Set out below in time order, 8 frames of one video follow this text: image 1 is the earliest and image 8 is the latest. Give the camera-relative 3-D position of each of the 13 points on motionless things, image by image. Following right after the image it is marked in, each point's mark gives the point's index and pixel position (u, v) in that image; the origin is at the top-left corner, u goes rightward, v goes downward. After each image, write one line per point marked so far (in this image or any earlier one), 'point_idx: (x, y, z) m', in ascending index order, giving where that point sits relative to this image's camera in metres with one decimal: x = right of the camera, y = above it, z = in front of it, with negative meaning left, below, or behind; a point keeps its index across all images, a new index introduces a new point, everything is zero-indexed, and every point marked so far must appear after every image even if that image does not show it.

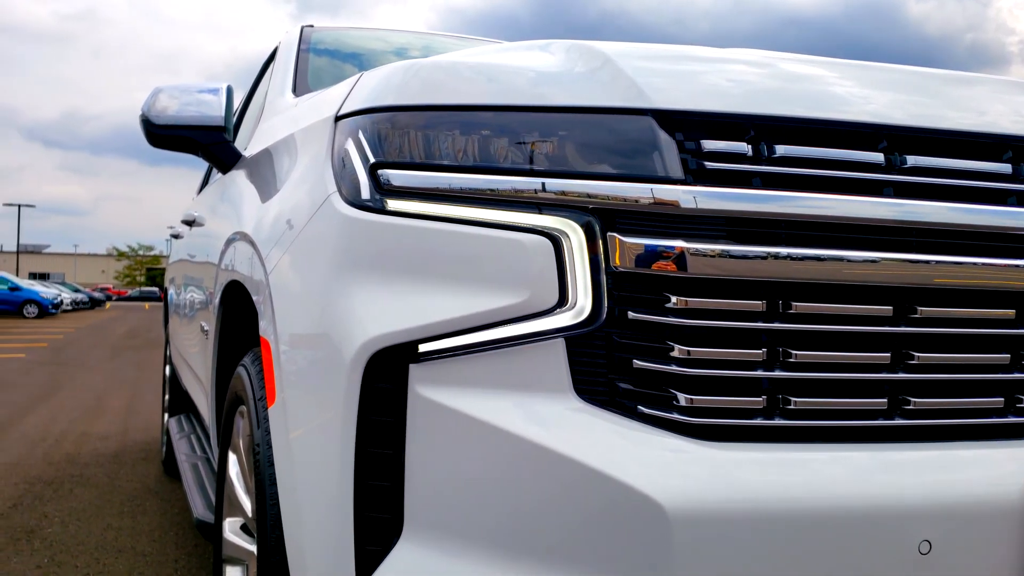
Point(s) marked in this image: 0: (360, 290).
0: (-0.3, 0.0, +1.9) m
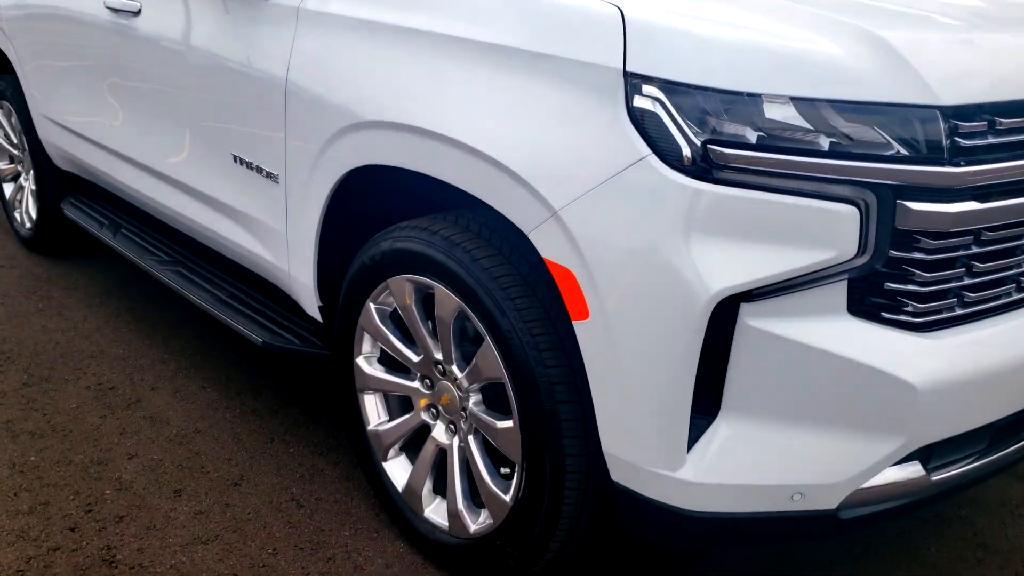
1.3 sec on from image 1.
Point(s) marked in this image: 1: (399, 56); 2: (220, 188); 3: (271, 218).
0: (0.0, 0.0, +1.7) m
1: (-0.3, +0.5, +1.8) m
2: (-0.9, +0.3, +2.6) m
3: (-0.7, +0.2, +2.4) m
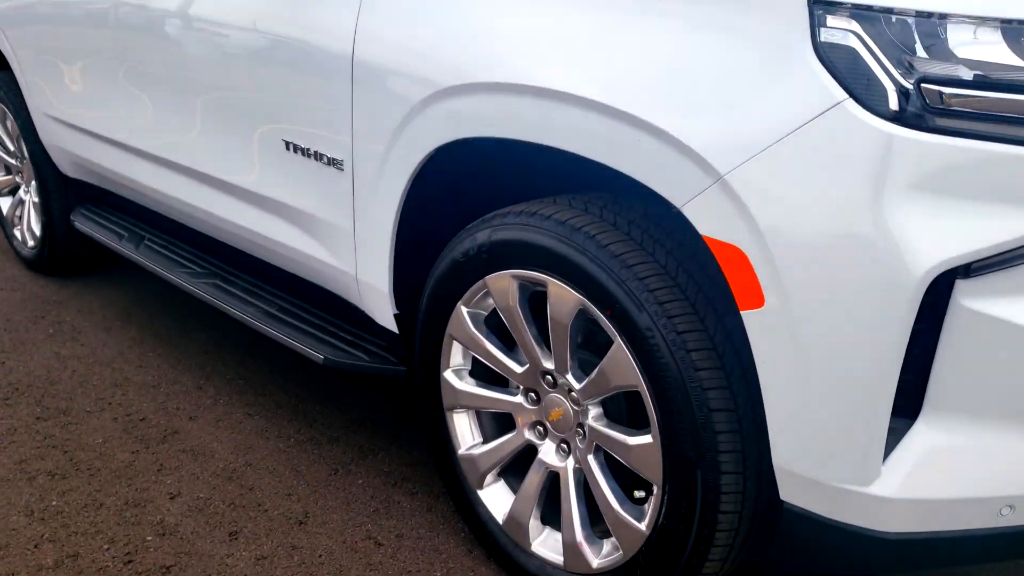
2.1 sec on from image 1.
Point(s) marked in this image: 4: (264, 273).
0: (+0.2, 0.0, +1.4) m
1: (0.0, +0.5, +1.6) m
2: (-0.7, +0.3, +2.3) m
3: (-0.4, +0.2, +2.1) m
4: (-0.9, +0.1, +2.7) m
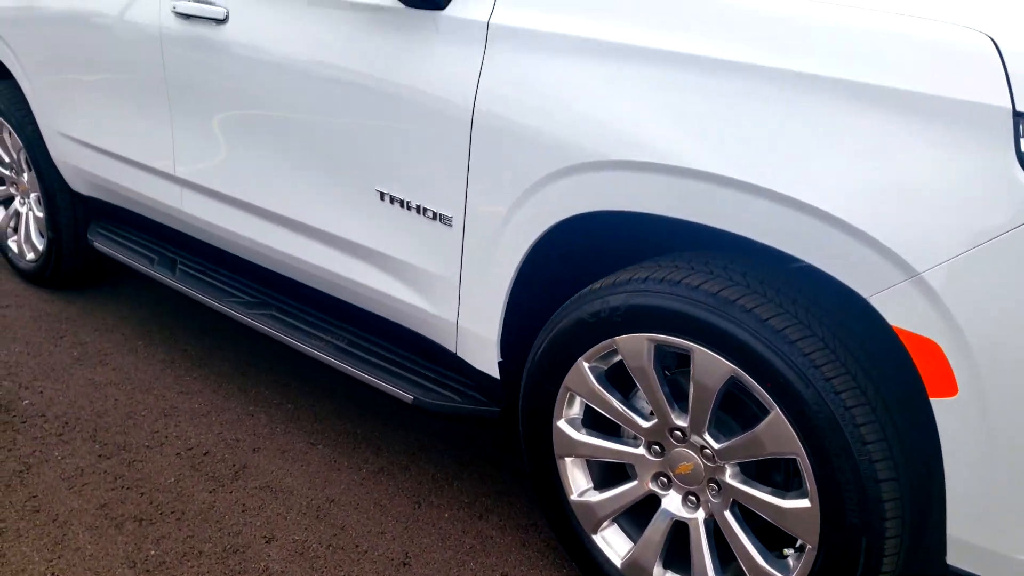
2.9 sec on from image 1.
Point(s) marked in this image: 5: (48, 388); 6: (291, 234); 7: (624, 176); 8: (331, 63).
0: (+0.5, -0.1, +1.5) m
1: (+0.3, +0.4, +1.6) m
2: (-0.4, +0.2, +2.3) m
3: (-0.2, +0.1, +2.1) m
4: (-0.6, 0.0, +2.7) m
5: (-1.8, -0.4, +3.2) m
6: (-0.7, +0.2, +2.6) m
7: (+0.2, +0.2, +1.7) m
8: (-0.5, +0.6, +2.2) m
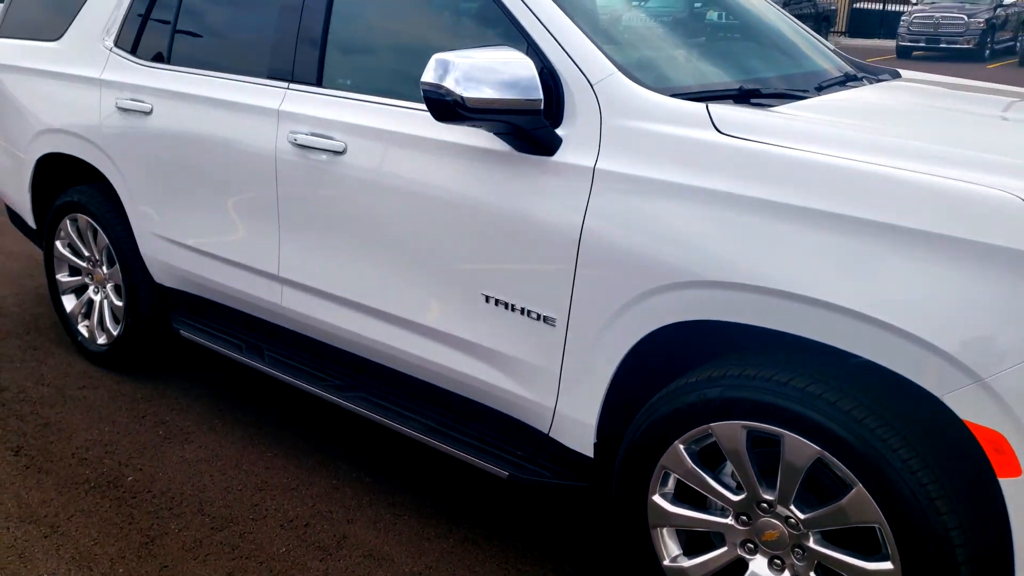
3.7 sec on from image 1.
0: (+0.8, -0.3, +1.9) m
1: (+0.5, +0.2, +2.0) m
2: (-0.2, -0.1, +2.7) m
3: (+0.1, -0.2, +2.5) m
4: (-0.4, -0.4, +3.0) m
5: (-1.5, -0.8, +3.5) m
6: (-0.4, -0.1, +2.9) m
7: (+0.5, 0.0, +2.0) m
8: (-0.2, +0.3, +2.6) m
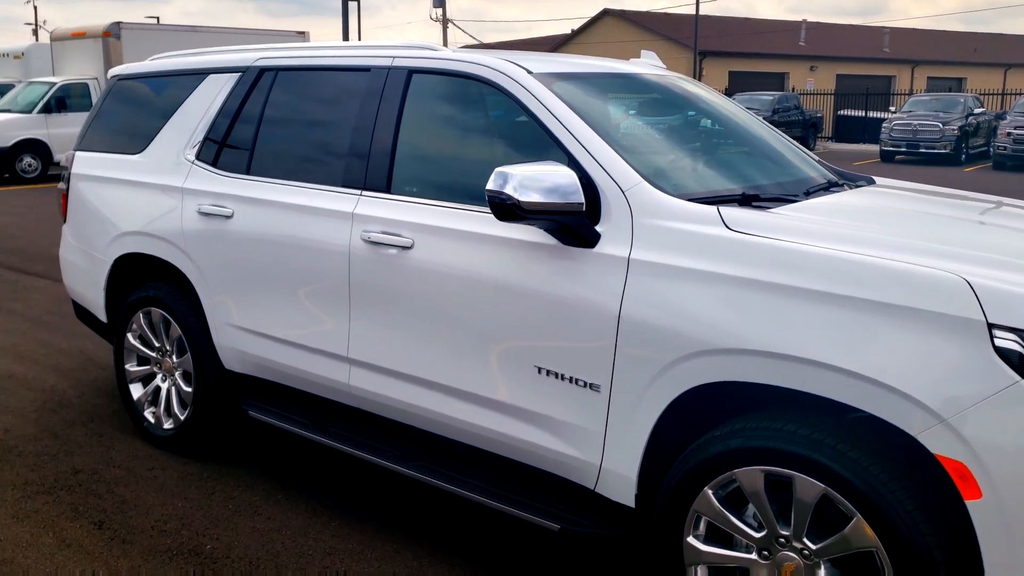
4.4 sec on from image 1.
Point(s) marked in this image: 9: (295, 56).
0: (+1.0, -0.5, +2.3) m
1: (+0.7, 0.0, +2.5) m
2: (0.0, -0.4, +3.1) m
3: (+0.3, -0.5, +2.9) m
4: (-0.2, -0.7, +3.4) m
5: (-1.3, -1.1, +3.8) m
6: (-0.2, -0.4, +3.3) m
7: (+0.7, -0.2, +2.5) m
8: (0.0, 0.0, +3.1) m
9: (-1.1, +1.2, +4.1) m
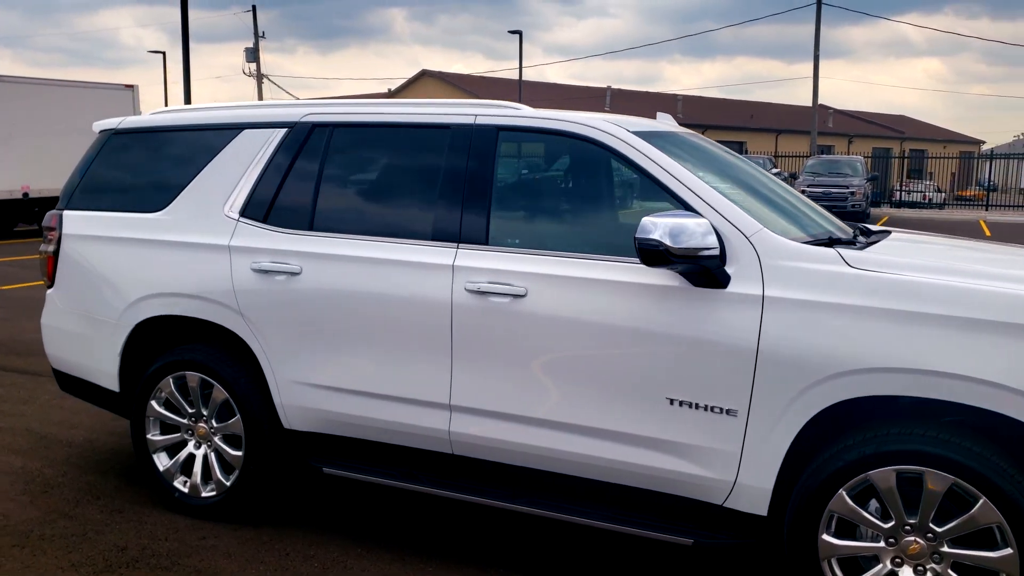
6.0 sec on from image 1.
0: (+1.6, -0.6, +2.8) m
1: (+1.3, -0.1, +2.9) m
2: (+0.5, -0.6, +3.4) m
3: (+0.8, -0.6, +3.3) m
4: (+0.3, -0.9, +3.7) m
5: (-0.9, -1.4, +3.8) m
6: (+0.2, -0.6, +3.6) m
7: (+1.3, -0.3, +2.9) m
8: (+0.5, -0.1, +3.4) m
9: (-0.8, +0.9, +4.3) m
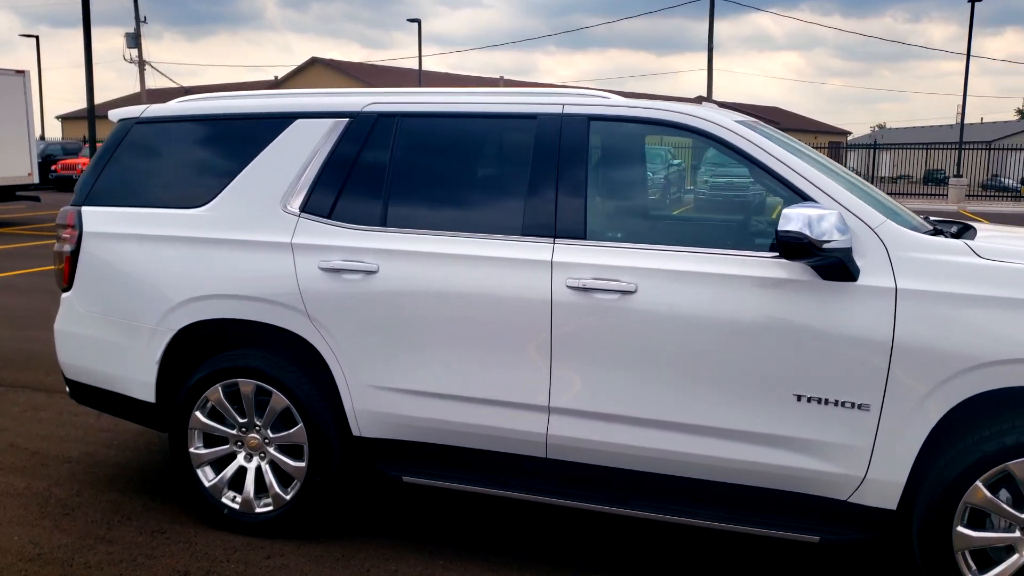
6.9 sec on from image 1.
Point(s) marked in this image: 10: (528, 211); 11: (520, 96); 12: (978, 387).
0: (+2.1, -0.5, +2.8) m
1: (+1.8, -0.1, +2.9) m
2: (+1.0, -0.5, +3.3) m
3: (+1.3, -0.6, +3.2) m
4: (+0.7, -0.8, +3.6) m
5: (-0.5, -1.4, +3.6) m
6: (+0.7, -0.6, +3.5) m
7: (+1.8, -0.3, +2.9) m
8: (+0.9, -0.1, +3.3) m
9: (-0.4, +0.9, +4.1) m
10: (+0.1, +0.4, +3.8) m
11: (0.0, +0.9, +4.0) m
12: (+1.7, -0.4, +3.0) m
